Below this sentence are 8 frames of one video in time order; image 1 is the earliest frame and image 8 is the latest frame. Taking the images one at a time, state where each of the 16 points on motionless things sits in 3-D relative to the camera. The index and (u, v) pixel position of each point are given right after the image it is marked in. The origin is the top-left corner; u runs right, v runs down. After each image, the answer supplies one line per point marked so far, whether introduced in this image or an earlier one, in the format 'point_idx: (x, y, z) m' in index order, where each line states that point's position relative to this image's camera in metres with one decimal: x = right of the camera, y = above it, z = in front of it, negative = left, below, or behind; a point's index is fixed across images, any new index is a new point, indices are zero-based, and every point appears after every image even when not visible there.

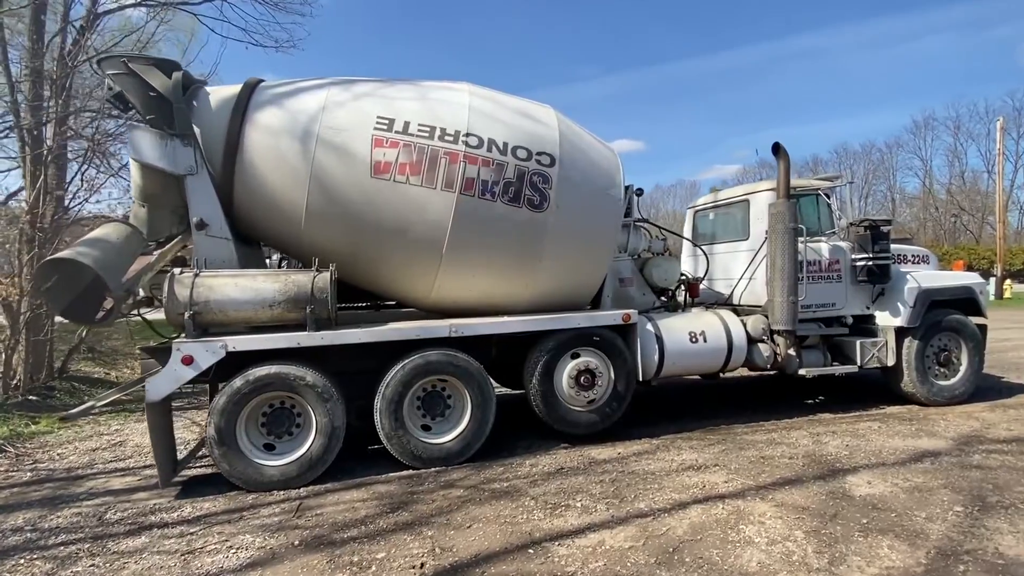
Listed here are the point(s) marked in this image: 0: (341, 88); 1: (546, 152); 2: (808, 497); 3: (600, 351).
0: (-1.6, +1.9, +5.5) m
1: (+0.3, +1.3, +5.6) m
2: (+2.2, -1.5, +4.2) m
3: (+0.9, -0.6, +5.7) m
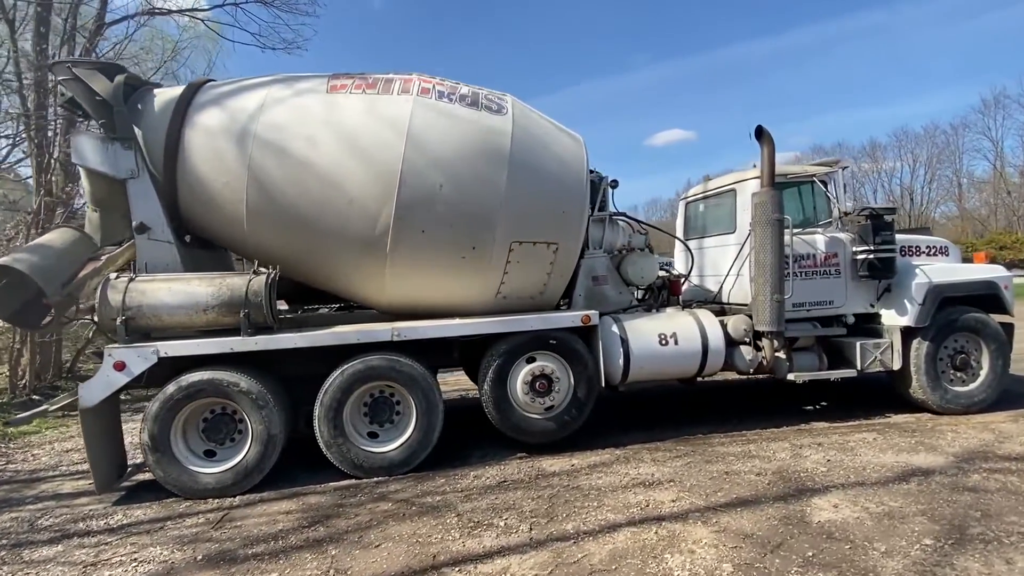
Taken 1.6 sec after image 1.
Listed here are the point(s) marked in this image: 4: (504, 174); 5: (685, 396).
0: (-2.1, +1.9, +5.3) m
1: (-0.1, +1.3, +5.2) m
2: (+1.6, -1.5, +3.8) m
3: (+0.4, -0.6, +5.3) m
4: (-0.1, +1.1, +5.2) m
5: (+2.1, -1.3, +6.8) m
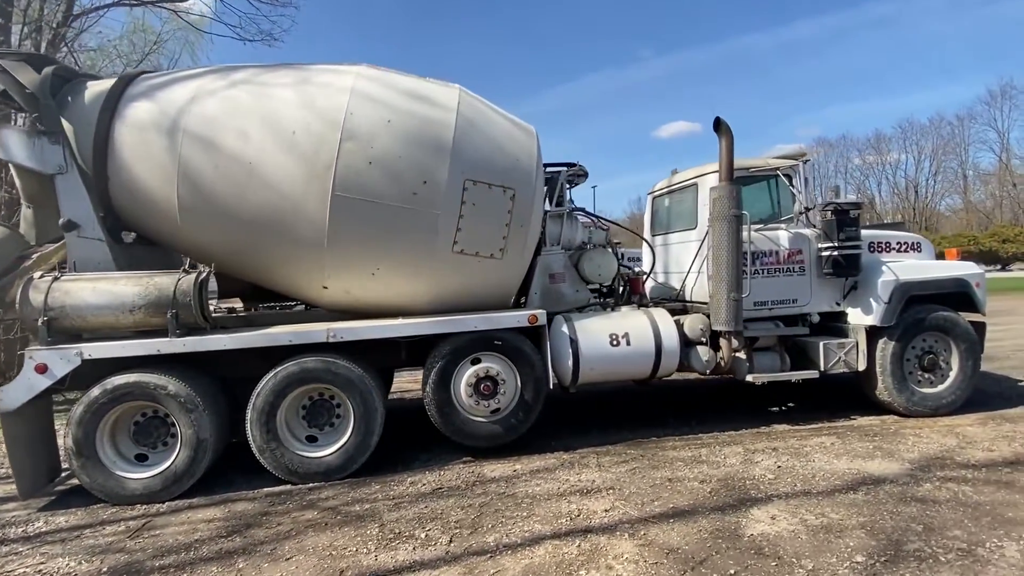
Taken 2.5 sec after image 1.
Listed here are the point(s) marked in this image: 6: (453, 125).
0: (-2.6, +1.9, +5.1) m
1: (-0.7, +1.4, +5.0) m
2: (+1.1, -1.6, +3.6) m
3: (-0.1, -0.6, +5.1) m
4: (-0.6, +1.1, +5.0) m
5: (+1.6, -1.3, +6.6) m
6: (-0.5, +1.4, +5.1) m
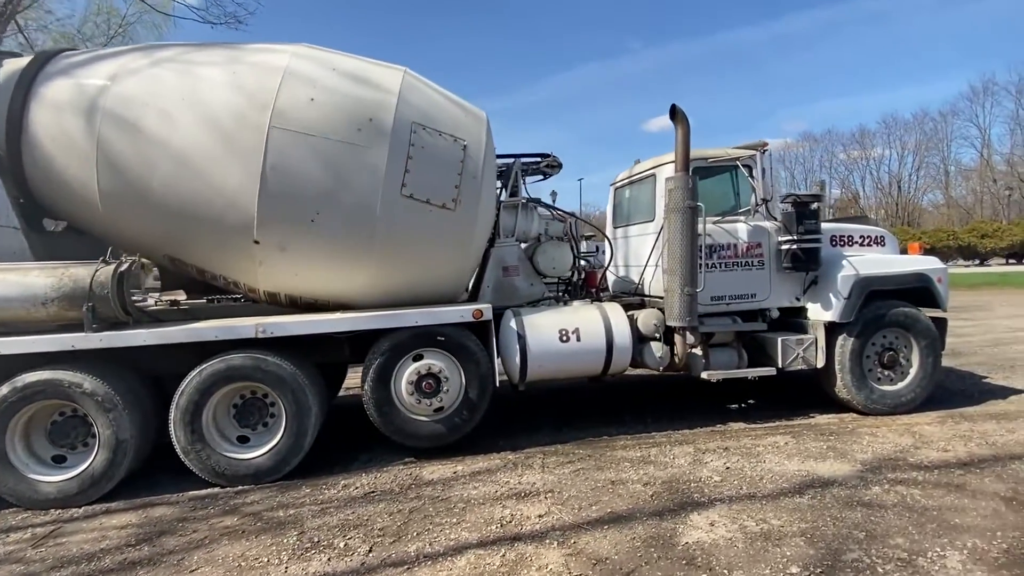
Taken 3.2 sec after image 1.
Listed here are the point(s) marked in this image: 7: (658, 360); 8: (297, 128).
0: (-3.1, +2.0, +4.8) m
1: (-1.1, +1.4, +4.8) m
2: (+0.6, -1.5, +3.4) m
3: (-0.6, -0.6, +4.9) m
4: (-1.1, +1.1, +4.7) m
5: (+1.1, -1.2, +6.4) m
6: (-1.0, +1.5, +4.8) m
7: (+1.4, -0.7, +5.4) m
8: (-1.7, +1.3, +4.6) m
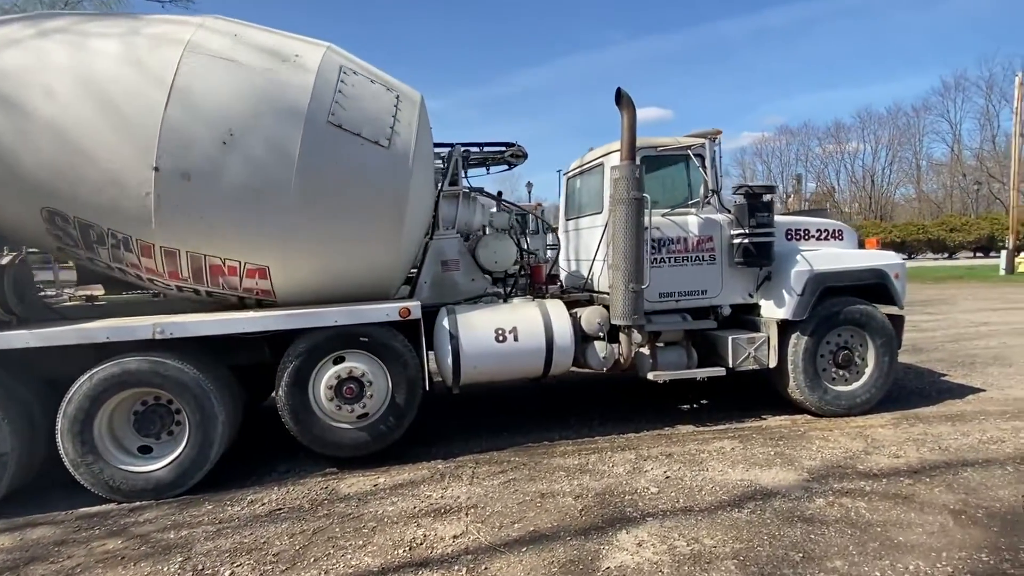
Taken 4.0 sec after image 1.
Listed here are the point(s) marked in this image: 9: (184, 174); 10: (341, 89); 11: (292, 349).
0: (-3.7, +2.0, +4.3) m
1: (-1.7, +1.4, +4.3) m
2: (+0.1, -1.5, +3.1) m
3: (-1.1, -0.5, +4.5) m
4: (-1.6, +1.2, +4.3) m
5: (+0.5, -1.1, +6.1) m
6: (-1.6, +1.5, +4.4) m
7: (+0.8, -0.7, +5.1) m
8: (-2.3, +1.3, +4.2) m
9: (-2.4, +0.8, +4.2) m
10: (-1.4, +1.6, +4.6) m
11: (-1.7, -0.5, +4.4) m
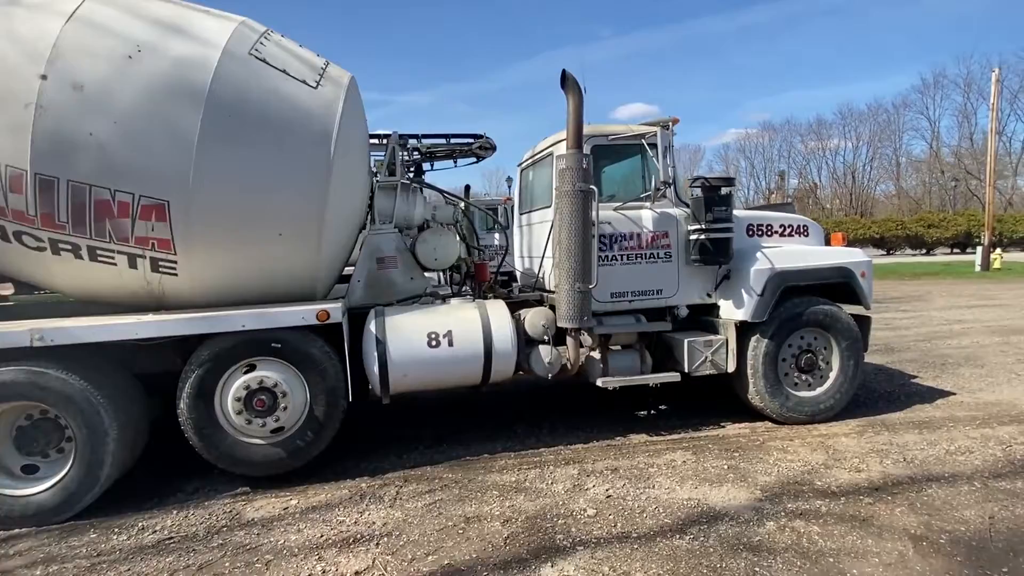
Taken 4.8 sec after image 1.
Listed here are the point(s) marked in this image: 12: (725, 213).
0: (-4.2, +2.0, +3.8) m
1: (-2.2, +1.4, +3.9) m
2: (-0.4, -1.5, +2.7) m
3: (-1.6, -0.5, +4.1) m
4: (-2.1, +1.2, +3.9) m
5: (-0.1, -1.1, +5.7) m
6: (-2.1, +1.5, +3.9) m
7: (+0.3, -0.7, +4.7) m
8: (-2.8, +1.3, +3.7) m
9: (-2.9, +0.8, +3.7) m
10: (-1.9, +1.6, +4.1) m
11: (-2.2, -0.5, +4.0) m
12: (+1.8, +0.6, +4.9) m
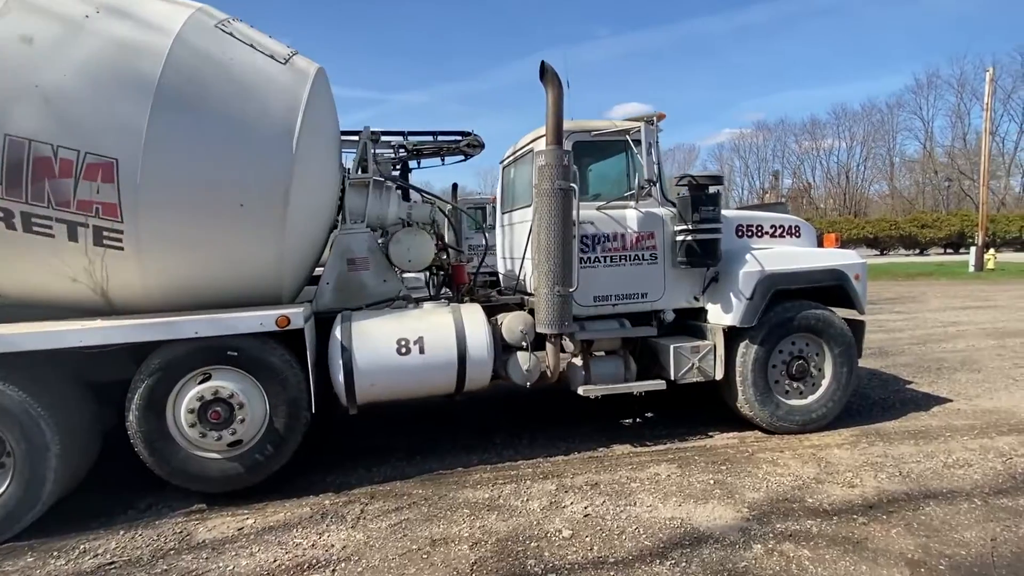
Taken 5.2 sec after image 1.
0: (-4.3, +2.0, +3.5) m
1: (-2.4, +1.4, +3.6) m
2: (-0.5, -1.6, +2.4) m
3: (-1.8, -0.6, +3.8) m
4: (-2.3, +1.1, +3.6) m
5: (-0.3, -1.2, +5.4) m
6: (-2.2, +1.5, +3.7) m
7: (+0.1, -0.7, +4.5) m
8: (-2.9, +1.3, +3.4) m
9: (-3.1, +0.8, +3.4) m
10: (-2.0, +1.6, +3.8) m
11: (-2.4, -0.5, +3.7) m
12: (+1.6, +0.6, +4.6) m
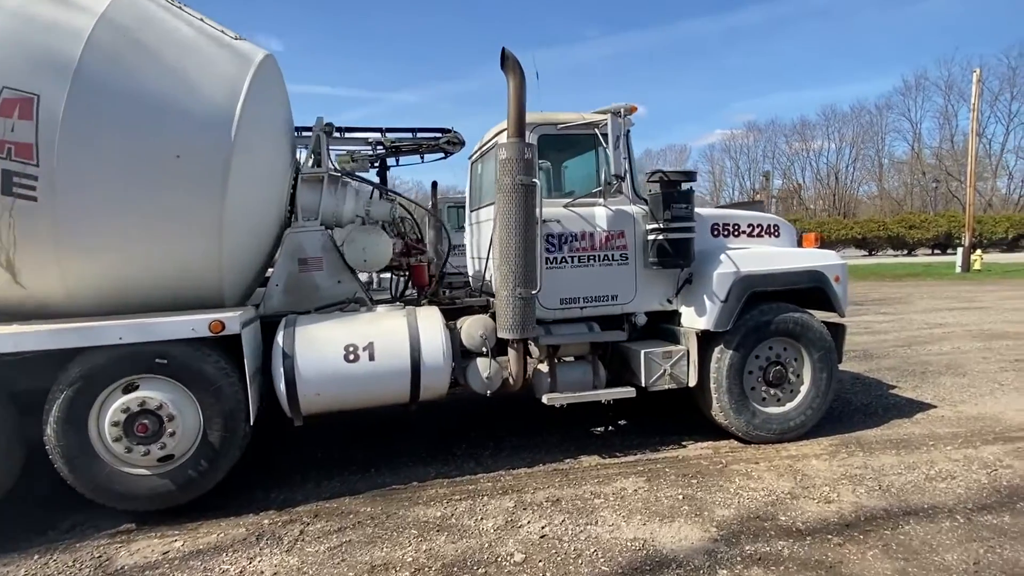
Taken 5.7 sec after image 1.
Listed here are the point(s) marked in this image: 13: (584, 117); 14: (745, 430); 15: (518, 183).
0: (-4.6, +2.0, +3.2) m
1: (-2.6, +1.4, +3.3) m
2: (-0.8, -1.6, +2.1) m
3: (-2.1, -0.6, +3.5) m
4: (-2.6, +1.1, +3.3) m
5: (-0.6, -1.2, +5.2) m
6: (-2.5, +1.5, +3.4) m
7: (-0.2, -0.7, +4.2) m
8: (-3.2, +1.3, +3.1) m
9: (-3.3, +0.8, +3.1) m
10: (-2.3, +1.5, +3.5) m
11: (-2.7, -0.5, +3.4) m
12: (+1.3, +0.6, +4.4) m
13: (+0.6, +1.4, +4.6) m
14: (+1.8, -1.1, +4.5) m
15: (0.0, +0.7, +4.1) m
